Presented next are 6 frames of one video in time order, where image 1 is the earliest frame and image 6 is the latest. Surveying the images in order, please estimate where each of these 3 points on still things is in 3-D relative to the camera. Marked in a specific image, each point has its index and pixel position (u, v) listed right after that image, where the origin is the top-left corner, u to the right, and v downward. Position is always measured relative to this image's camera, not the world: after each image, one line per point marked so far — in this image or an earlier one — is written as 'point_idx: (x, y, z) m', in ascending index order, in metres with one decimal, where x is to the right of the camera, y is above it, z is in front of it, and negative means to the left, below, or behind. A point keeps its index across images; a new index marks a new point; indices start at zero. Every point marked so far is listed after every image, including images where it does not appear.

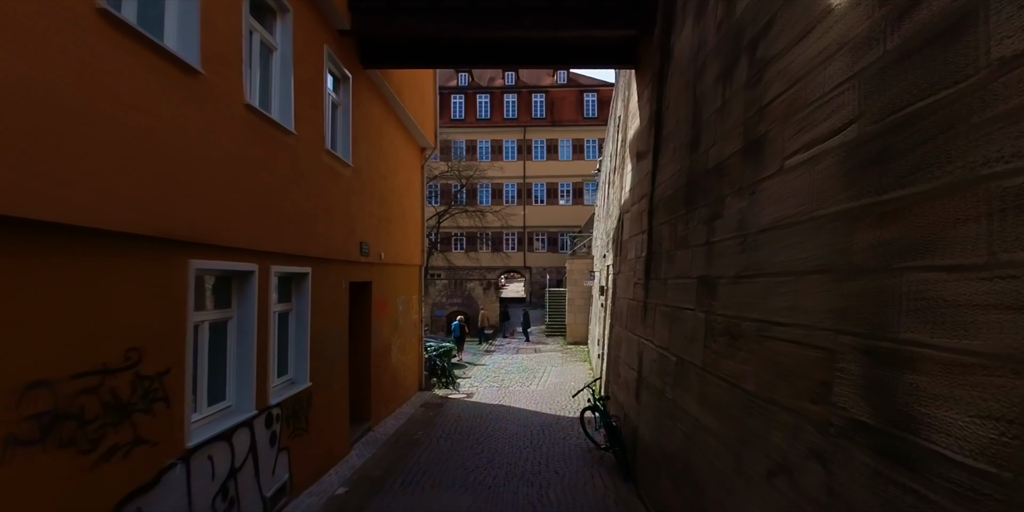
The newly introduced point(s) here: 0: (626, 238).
0: (+1.7, +0.2, +7.9) m
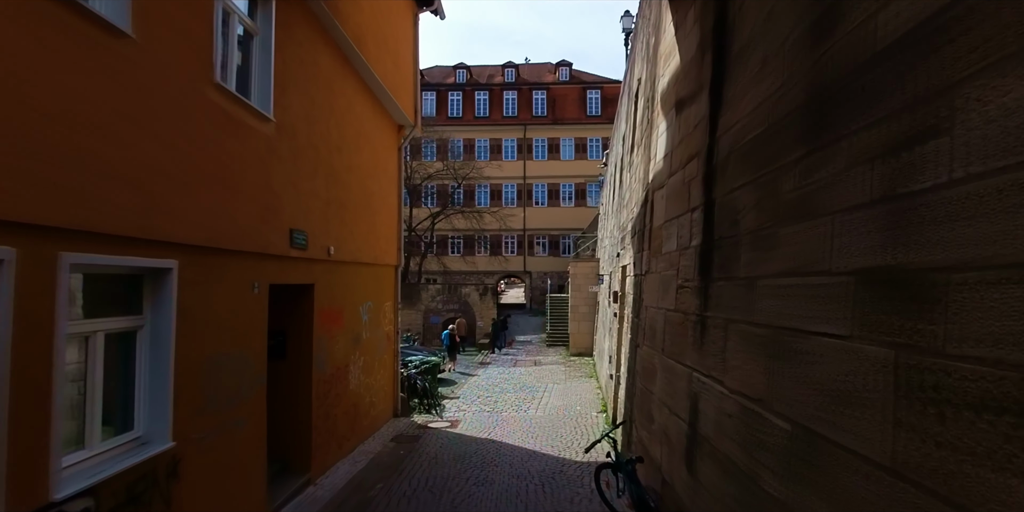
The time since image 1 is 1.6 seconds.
0: (+1.6, +0.3, +5.7) m
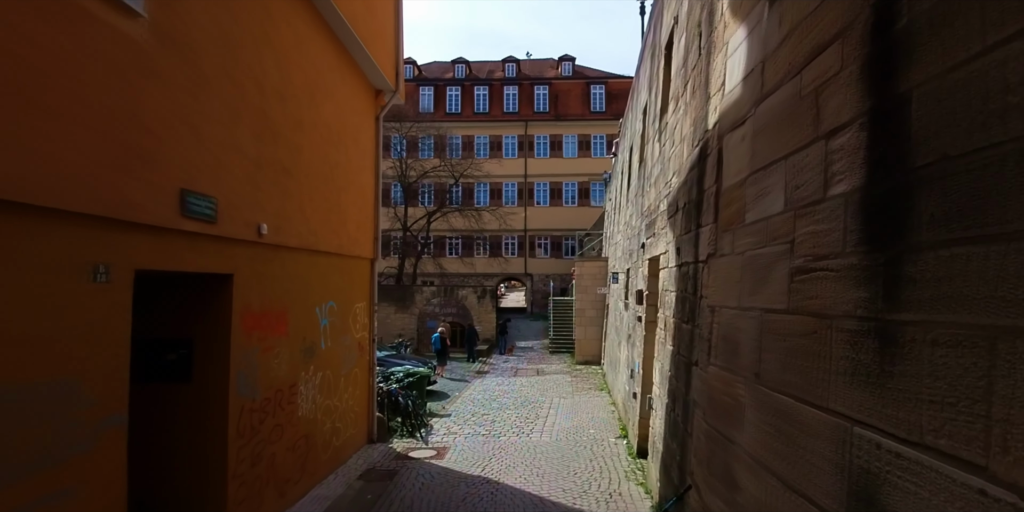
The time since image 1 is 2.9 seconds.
0: (+1.6, +0.5, +3.8) m
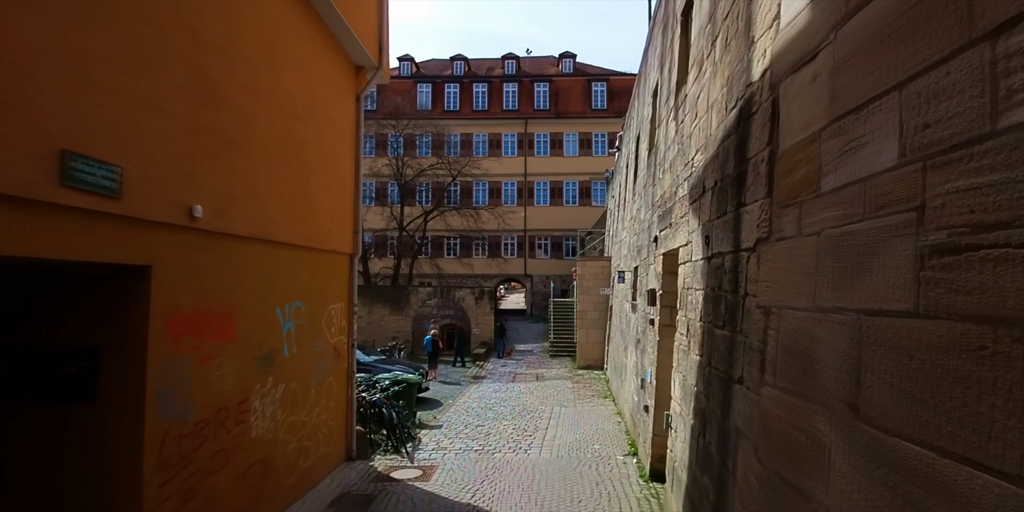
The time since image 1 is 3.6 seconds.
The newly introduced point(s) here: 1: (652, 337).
0: (+1.5, +0.6, +2.8) m
1: (+2.0, -1.2, +7.4) m
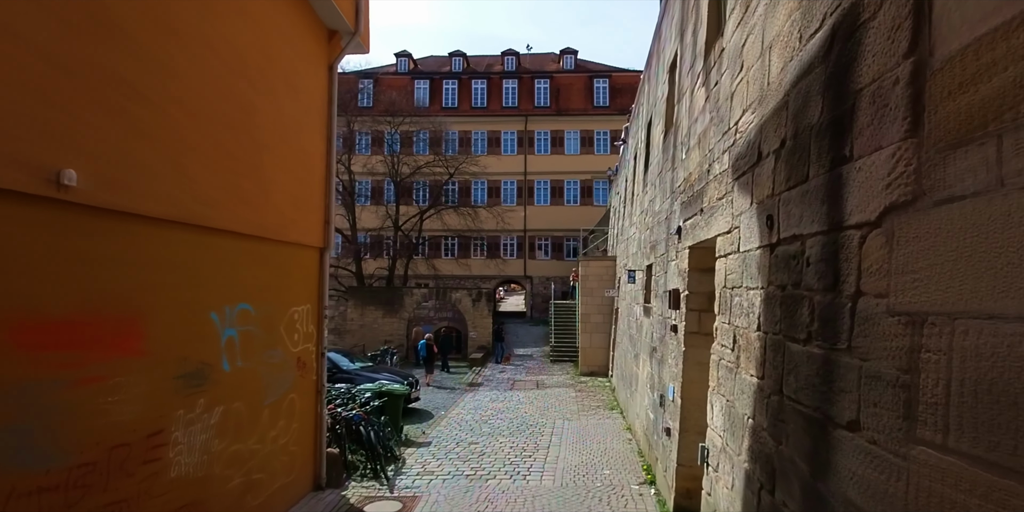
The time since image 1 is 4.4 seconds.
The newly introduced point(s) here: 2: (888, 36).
0: (+1.5, +0.7, +1.6) m
1: (+1.9, -1.1, +6.2) m
2: (+1.5, +0.9, +2.1) m
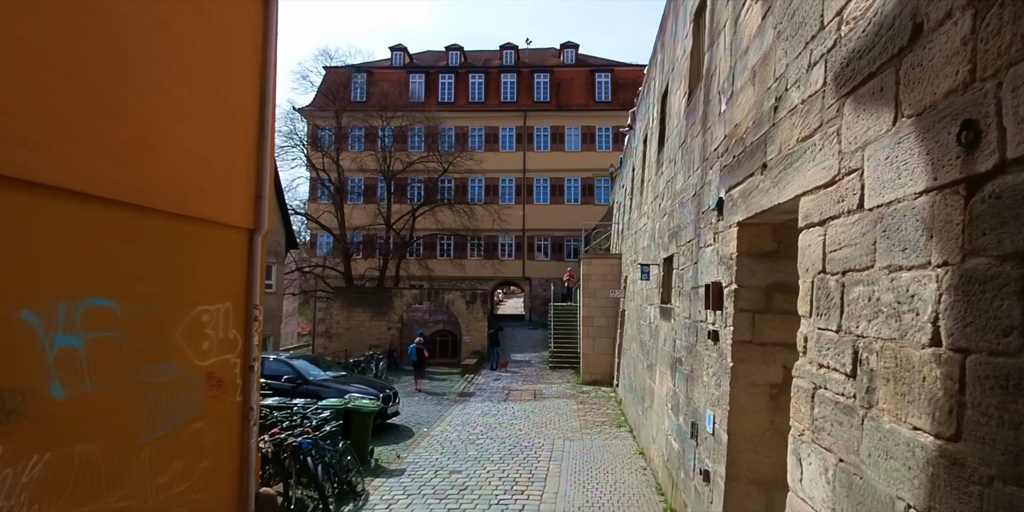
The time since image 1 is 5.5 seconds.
0: (+1.3, +0.9, +0.1) m
1: (+1.8, -0.9, +4.6) m
2: (+1.4, +1.1, +0.5) m
